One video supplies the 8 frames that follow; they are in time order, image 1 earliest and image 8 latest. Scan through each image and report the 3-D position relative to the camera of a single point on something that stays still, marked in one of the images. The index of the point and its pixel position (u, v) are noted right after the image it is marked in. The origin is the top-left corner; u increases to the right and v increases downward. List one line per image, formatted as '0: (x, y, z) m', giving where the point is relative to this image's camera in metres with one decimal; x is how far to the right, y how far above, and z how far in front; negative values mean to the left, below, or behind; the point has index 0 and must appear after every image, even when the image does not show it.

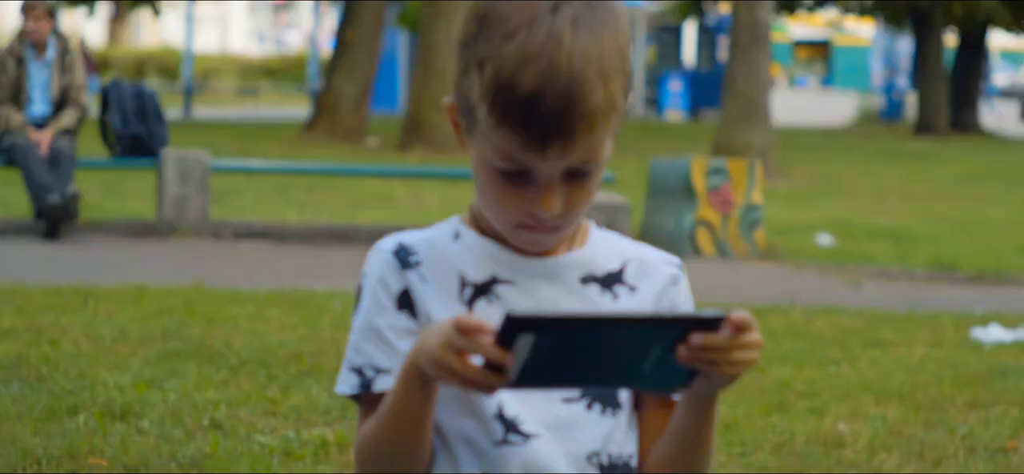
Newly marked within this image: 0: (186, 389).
0: (-1.2, -0.6, +5.1) m
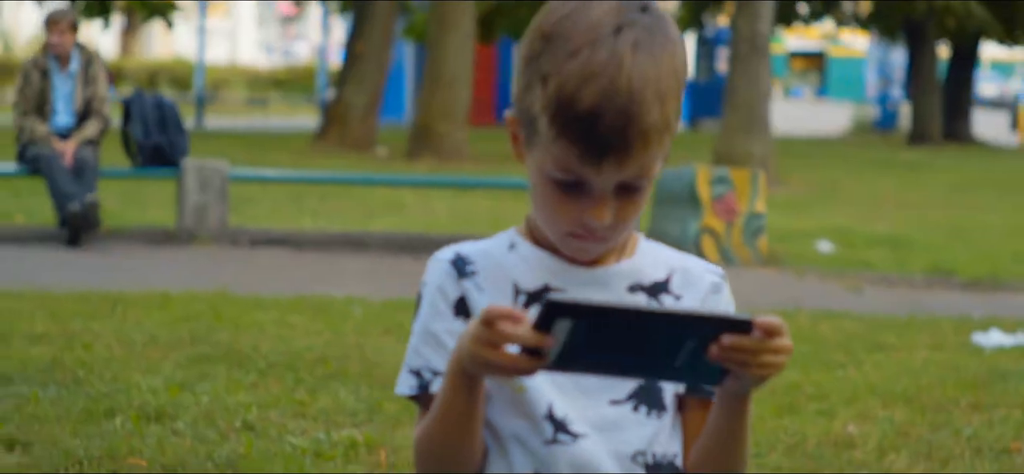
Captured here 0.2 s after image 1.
0: (-1.1, -0.6, +5.3) m
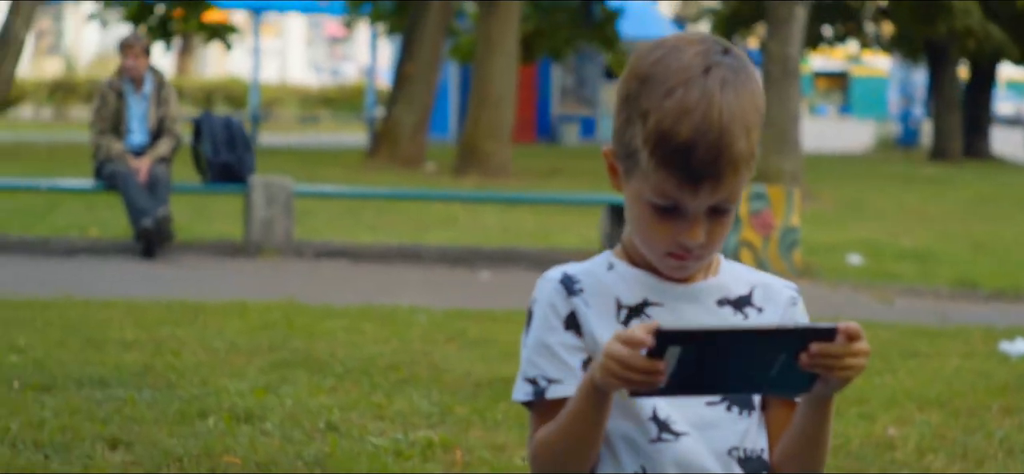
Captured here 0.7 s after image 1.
0: (-0.9, -0.7, +5.7) m
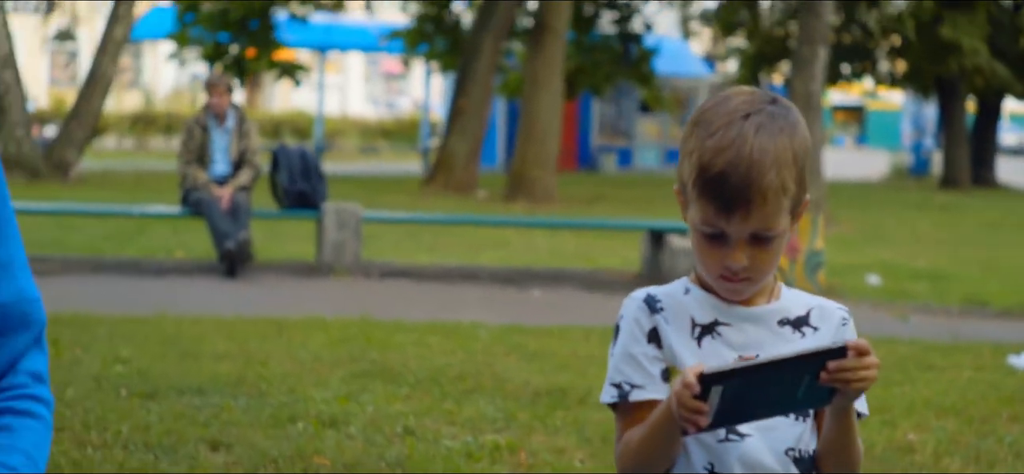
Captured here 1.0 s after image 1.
0: (-0.6, -0.8, +6.3) m
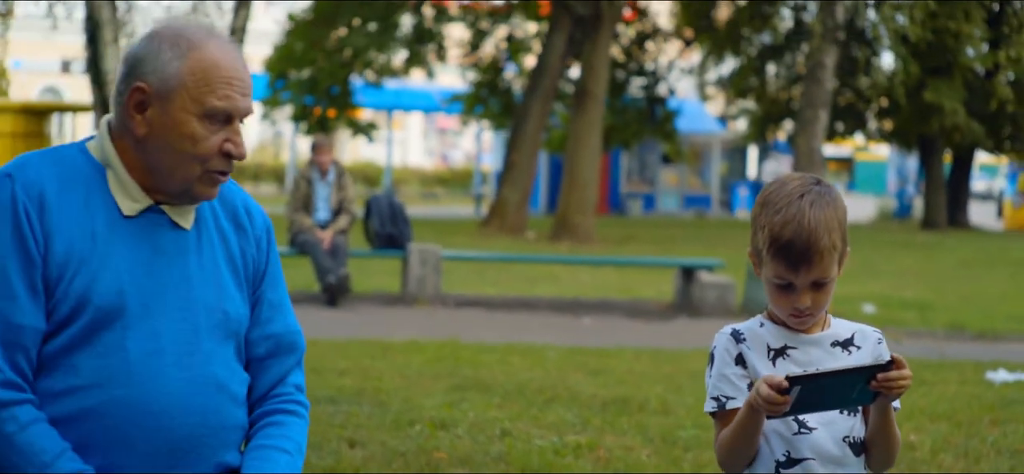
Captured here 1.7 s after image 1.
0: (-0.2, -1.0, +7.7) m
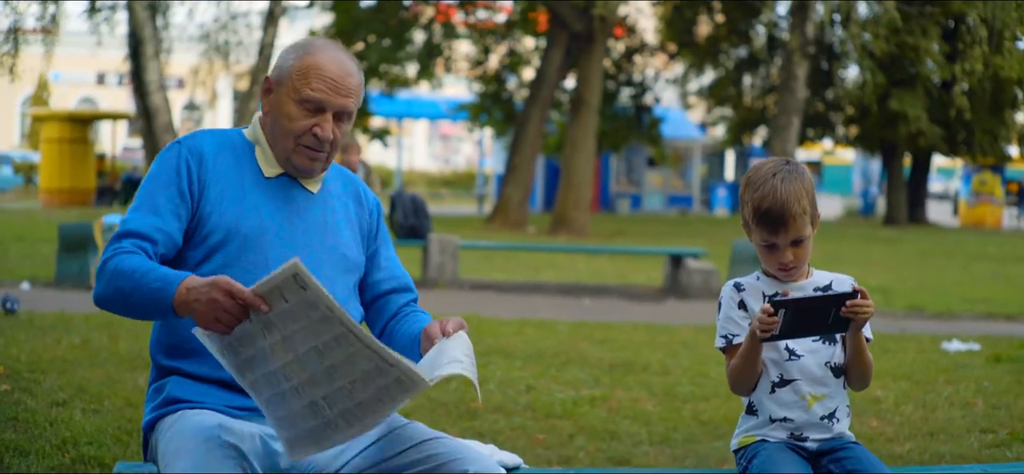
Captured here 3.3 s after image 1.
0: (-0.1, -0.9, +8.8) m
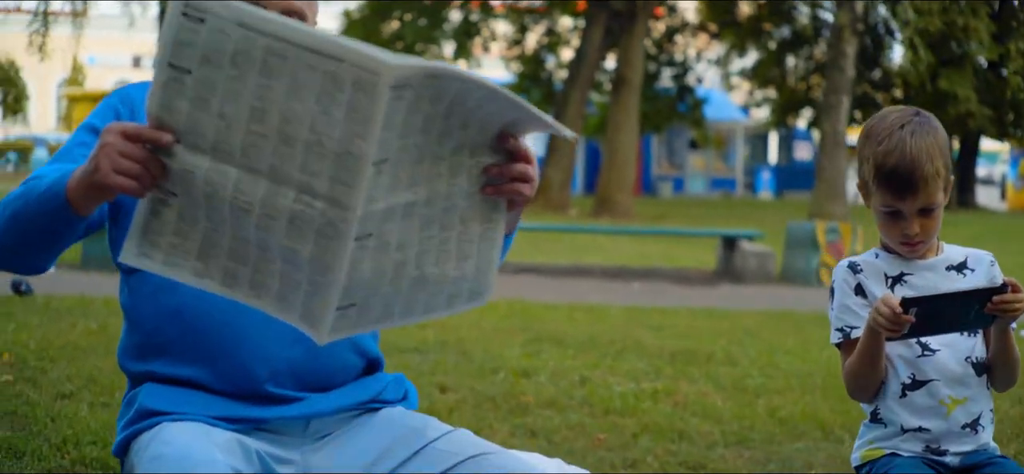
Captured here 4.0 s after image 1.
0: (+0.3, -0.7, +8.0) m
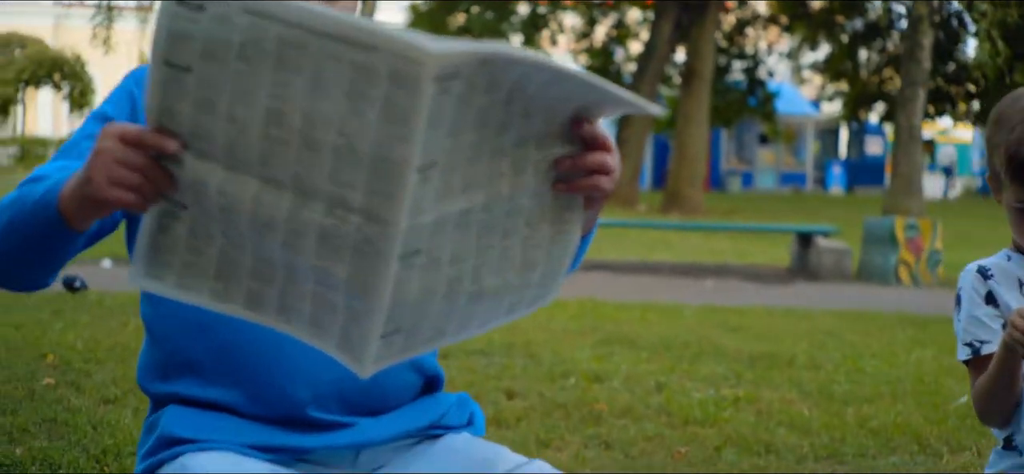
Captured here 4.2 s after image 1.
0: (+0.6, -0.7, +7.5) m
